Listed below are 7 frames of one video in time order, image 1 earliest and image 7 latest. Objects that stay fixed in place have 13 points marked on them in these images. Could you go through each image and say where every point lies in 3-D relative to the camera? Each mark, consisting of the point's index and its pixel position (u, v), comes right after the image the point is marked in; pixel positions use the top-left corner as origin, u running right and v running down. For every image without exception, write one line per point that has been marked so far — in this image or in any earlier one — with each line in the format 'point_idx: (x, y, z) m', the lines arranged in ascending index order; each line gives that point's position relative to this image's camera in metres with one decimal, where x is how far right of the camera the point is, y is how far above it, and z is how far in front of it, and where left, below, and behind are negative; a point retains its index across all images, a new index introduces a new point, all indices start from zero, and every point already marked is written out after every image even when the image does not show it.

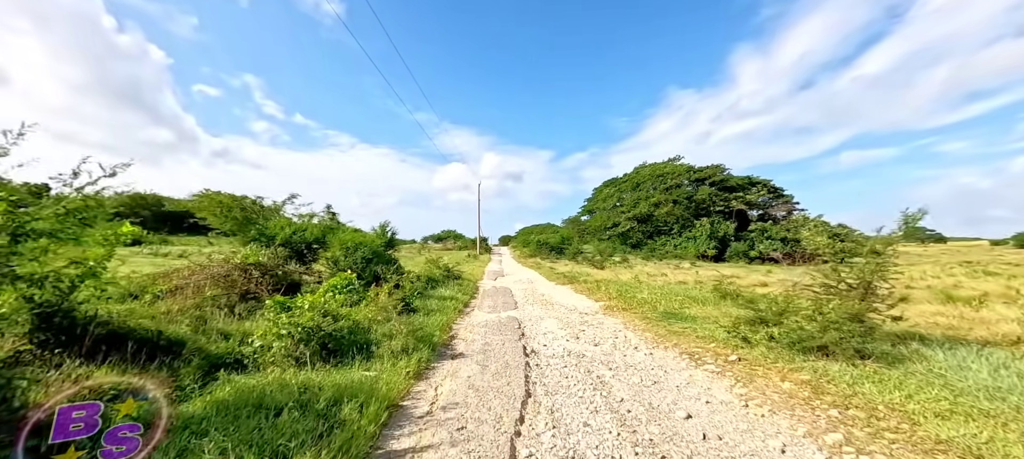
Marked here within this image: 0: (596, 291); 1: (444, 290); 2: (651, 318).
0: (+3.2, -2.3, +12.3) m
1: (-2.3, -2.0, +10.9) m
2: (+3.3, -2.1, +7.7) m
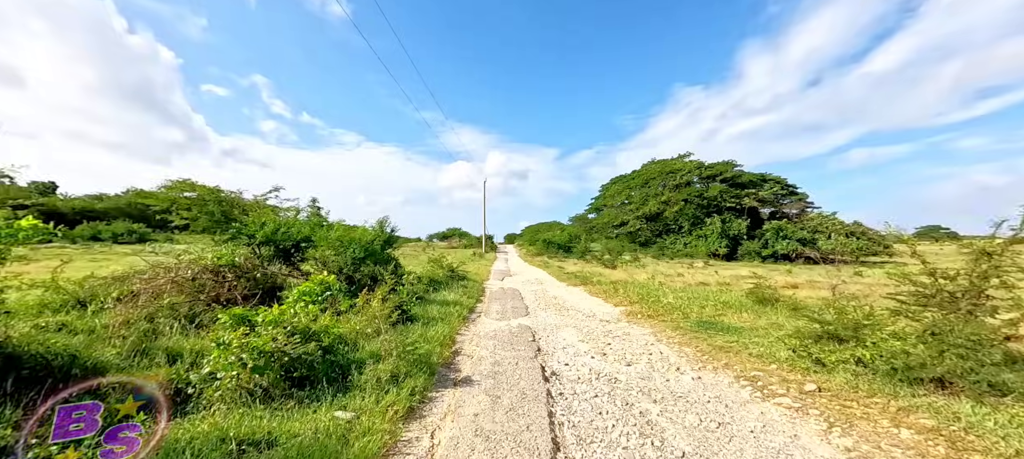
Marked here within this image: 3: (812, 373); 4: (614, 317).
0: (+3.5, -2.2, +11.2) m
1: (-2.0, -1.9, +10.0) m
2: (+3.6, -2.0, +6.6) m
3: (+3.9, -1.9, +4.2) m
4: (+2.6, -2.2, +8.1) m
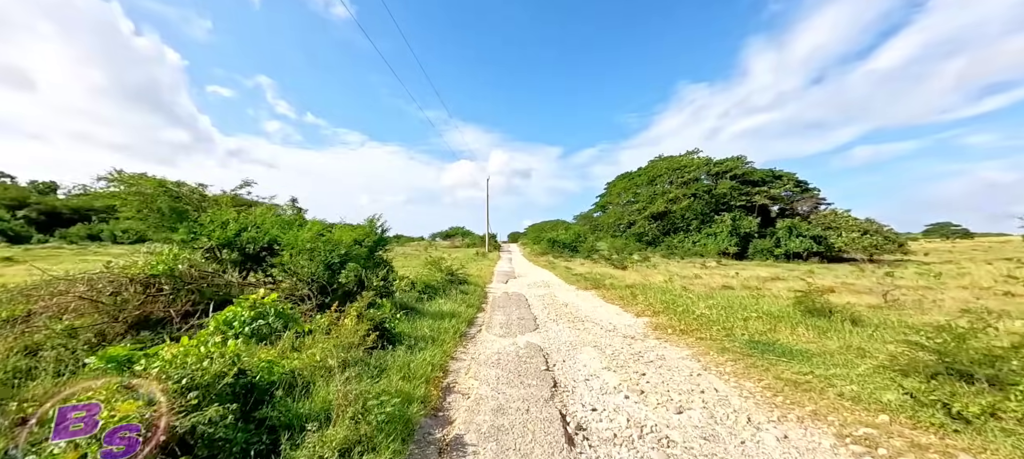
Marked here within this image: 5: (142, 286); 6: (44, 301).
0: (+3.7, -2.2, +10.0) m
1: (-1.8, -1.9, +8.8) m
2: (+3.7, -2.0, +5.4) m
3: (+4.0, -1.8, +2.9) m
4: (+2.7, -2.2, +6.8) m
5: (-5.4, -0.8, +4.7) m
6: (-5.9, -0.9, +4.1) m
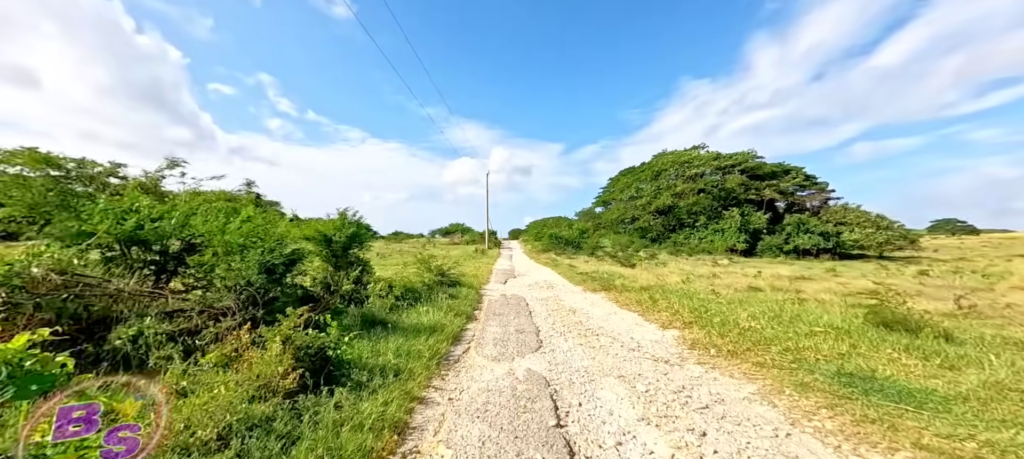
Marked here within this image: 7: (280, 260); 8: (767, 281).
0: (+3.6, -2.0, +8.4) m
1: (-1.9, -1.7, +7.2) m
2: (+3.6, -1.8, +3.8) m
3: (+3.9, -1.7, +1.4) m
4: (+2.6, -2.0, +5.3) m
5: (-5.4, -0.7, +3.2) m
6: (-5.9, -0.8, +2.6) m
7: (-3.8, -0.5, +5.3) m
8: (+10.9, -2.2, +13.9) m
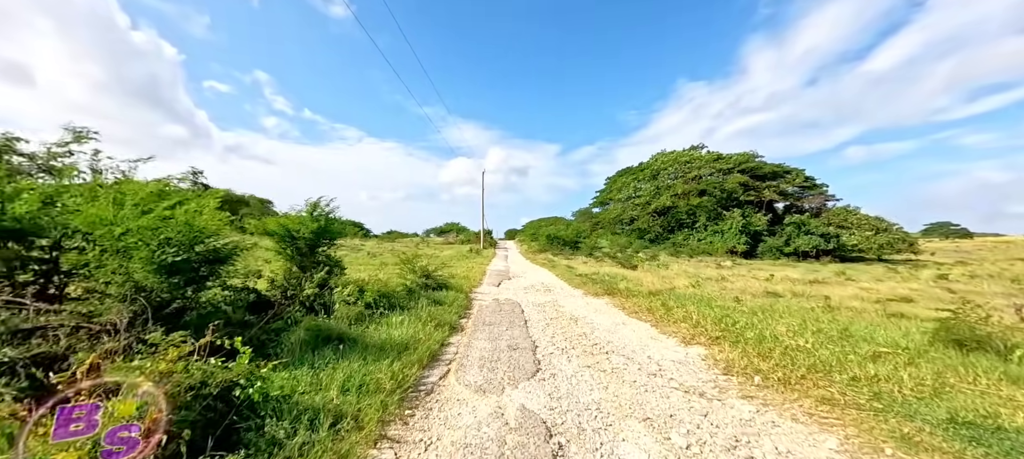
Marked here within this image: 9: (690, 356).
0: (+3.5, -1.9, +7.3) m
1: (-2.0, -1.6, +6.0) m
2: (+3.5, -1.8, +2.7) m
3: (+3.8, -1.7, +0.3) m
4: (+2.5, -1.9, +4.1) m
5: (-5.5, -0.5, +2.0) m
6: (-6.0, -0.7, +1.4) m
7: (-3.9, -0.4, +4.1) m
8: (+10.7, -2.2, +12.9) m
9: (+2.8, -2.0, +5.1) m
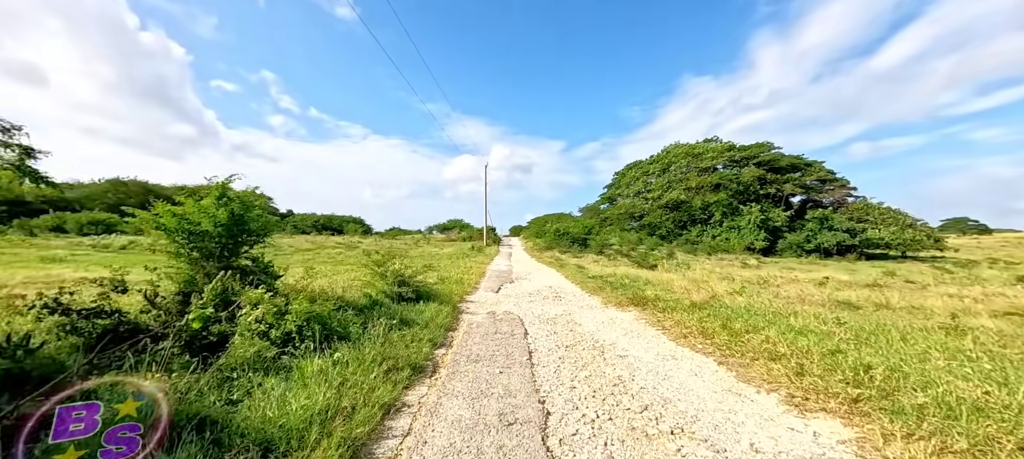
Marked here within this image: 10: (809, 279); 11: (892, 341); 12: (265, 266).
0: (+3.4, -1.8, +5.0) m
1: (-2.1, -1.5, +3.8) m
2: (+3.4, -1.7, +0.4) m
3: (+3.7, -1.6, -2.1) m
4: (+2.4, -1.8, +1.8) m
5: (-5.6, -0.5, -0.2) m
6: (-6.2, -0.6, -0.8) m
7: (-4.0, -0.3, +1.9) m
8: (+10.8, -2.0, +10.4) m
9: (+2.7, -1.8, +2.8) m
10: (+13.6, -2.2, +14.9) m
11: (+6.0, -1.7, +5.1) m
12: (-4.4, -0.7, +5.8) m
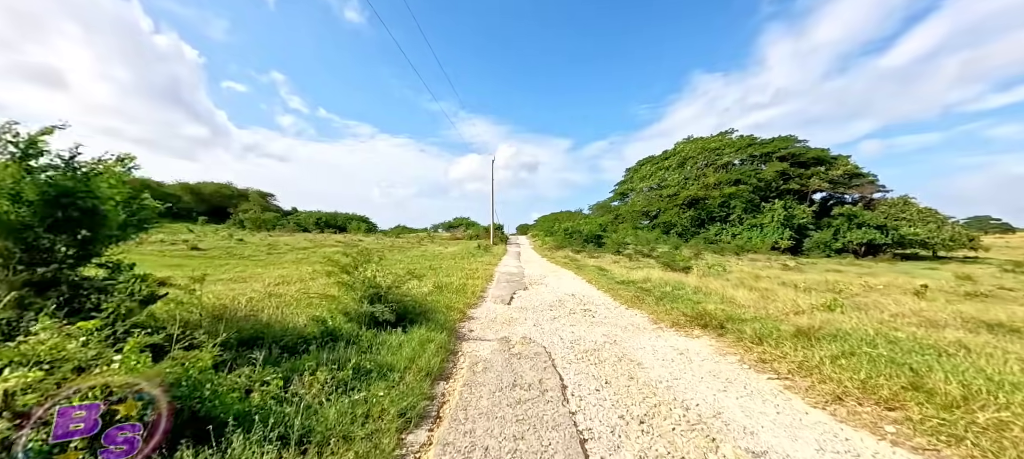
0: (+3.8, -1.7, +2.6) m
1: (-1.8, -1.4, +1.5) m
2: (+3.6, -1.6, -2.0) m
3: (+3.9, -1.5, -4.5) m
4: (+2.7, -1.7, -0.5) m
5: (-5.4, -0.4, -2.4) m
6: (-6.0, -0.5, -3.0) m
7: (-3.7, -0.1, -0.4) m
8: (+11.2, -1.9, +7.9) m
9: (+3.0, -1.7, +0.4) m
10: (+14.1, -2.1, +12.3) m
11: (+6.3, -1.6, +2.6) m
12: (-4.0, -0.5, +3.5) m
